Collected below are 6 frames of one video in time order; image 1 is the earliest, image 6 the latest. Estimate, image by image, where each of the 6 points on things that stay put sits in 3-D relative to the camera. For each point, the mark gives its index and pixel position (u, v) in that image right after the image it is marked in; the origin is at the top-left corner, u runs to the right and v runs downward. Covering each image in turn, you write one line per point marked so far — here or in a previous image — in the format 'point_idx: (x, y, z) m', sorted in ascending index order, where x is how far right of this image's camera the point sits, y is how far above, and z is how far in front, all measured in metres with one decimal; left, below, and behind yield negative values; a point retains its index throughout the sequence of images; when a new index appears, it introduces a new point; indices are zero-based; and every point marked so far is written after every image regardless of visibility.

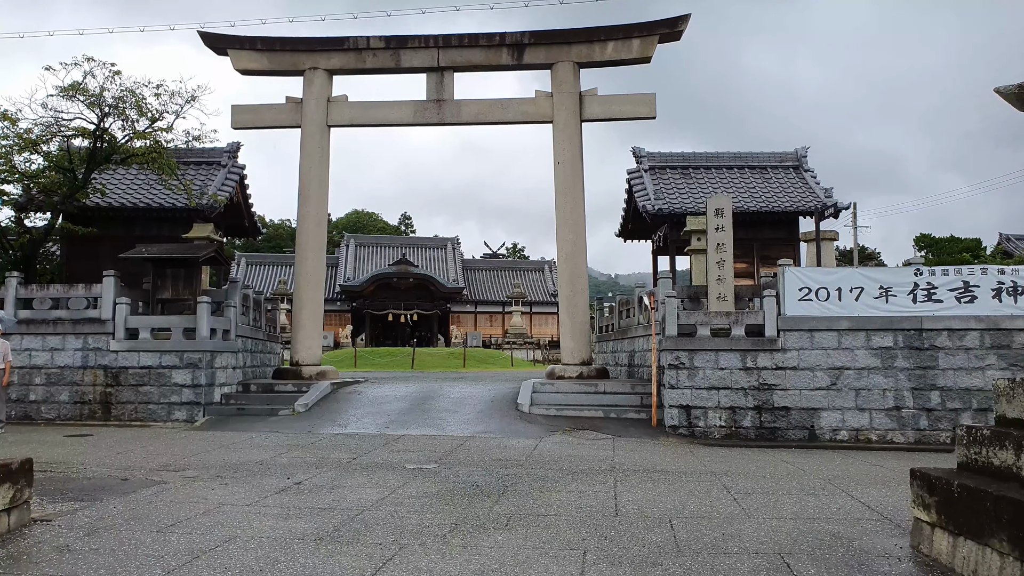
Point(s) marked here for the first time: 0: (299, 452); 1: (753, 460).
0: (-2.3, -1.7, +8.1) m
1: (+2.4, -1.7, +7.6) m
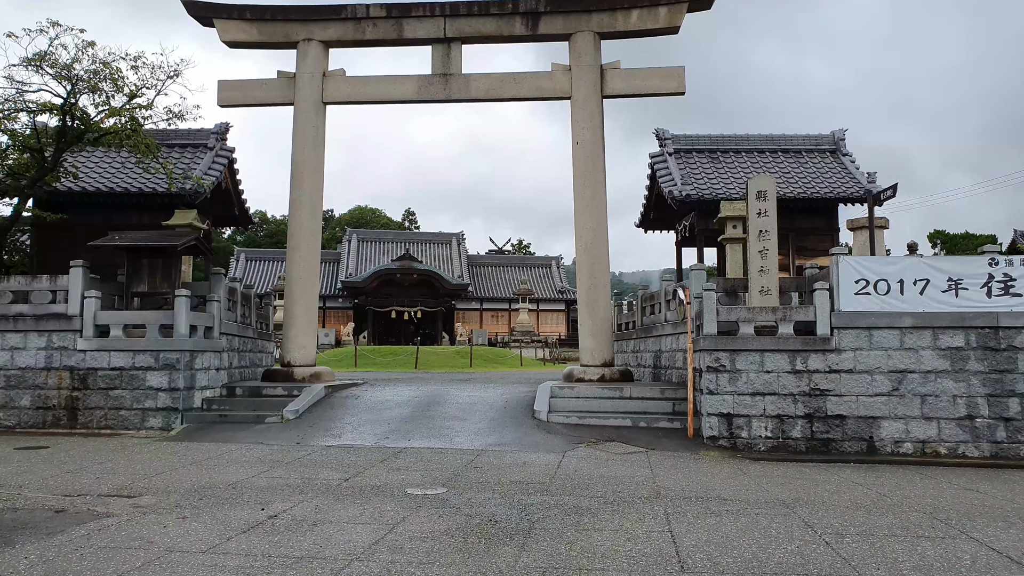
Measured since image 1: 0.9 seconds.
0: (-2.1, -1.7, +6.9) m
1: (+2.6, -1.6, +6.4) m
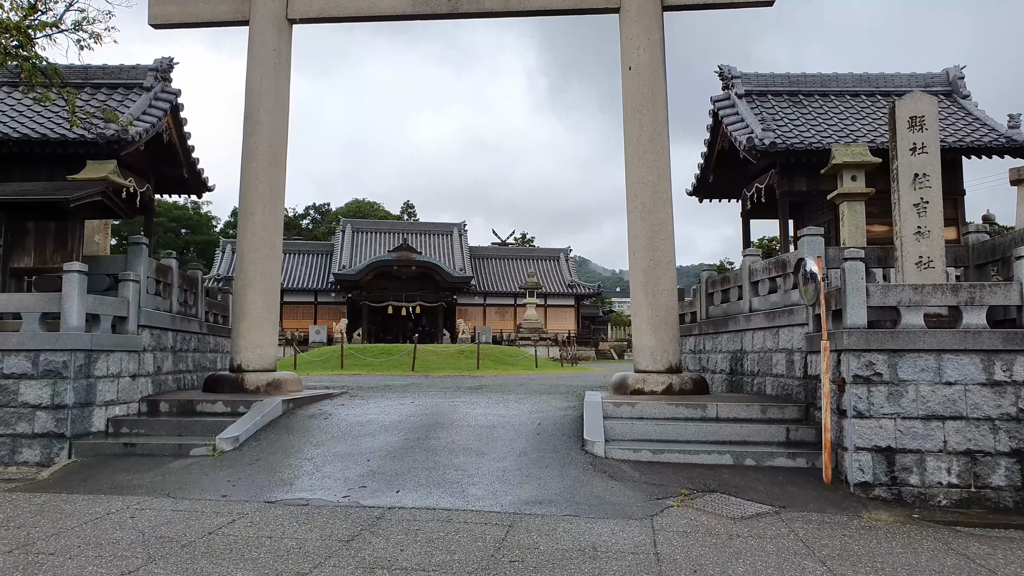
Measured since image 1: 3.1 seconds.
0: (-1.7, -1.4, +3.8) m
1: (+2.9, -1.4, +3.3) m
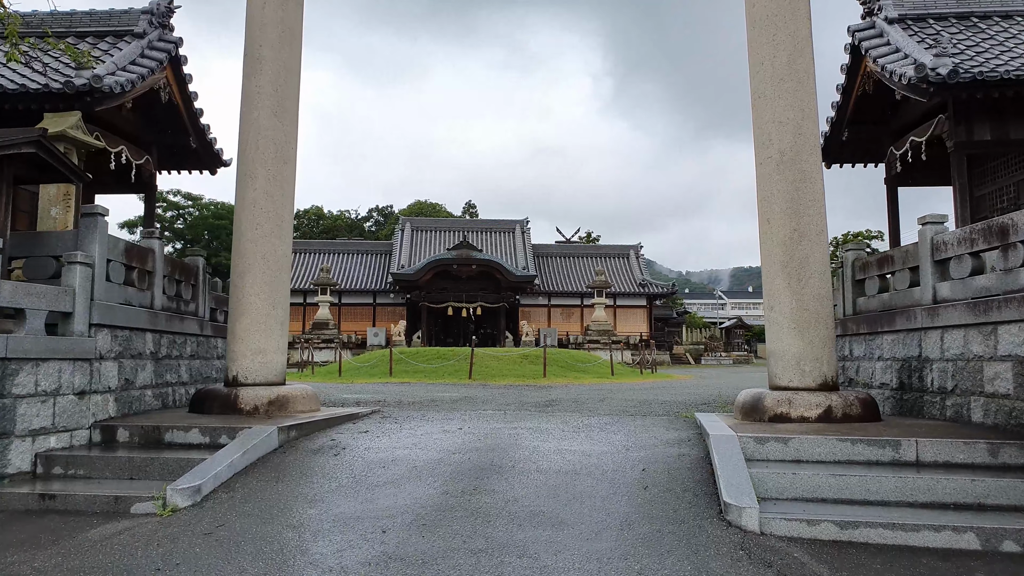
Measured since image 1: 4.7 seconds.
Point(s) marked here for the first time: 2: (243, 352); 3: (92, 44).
0: (-1.4, -1.3, +1.6) m
1: (+3.2, -1.2, +0.7) m
2: (-2.4, -0.6, +6.8) m
3: (-4.6, +2.7, +8.5) m
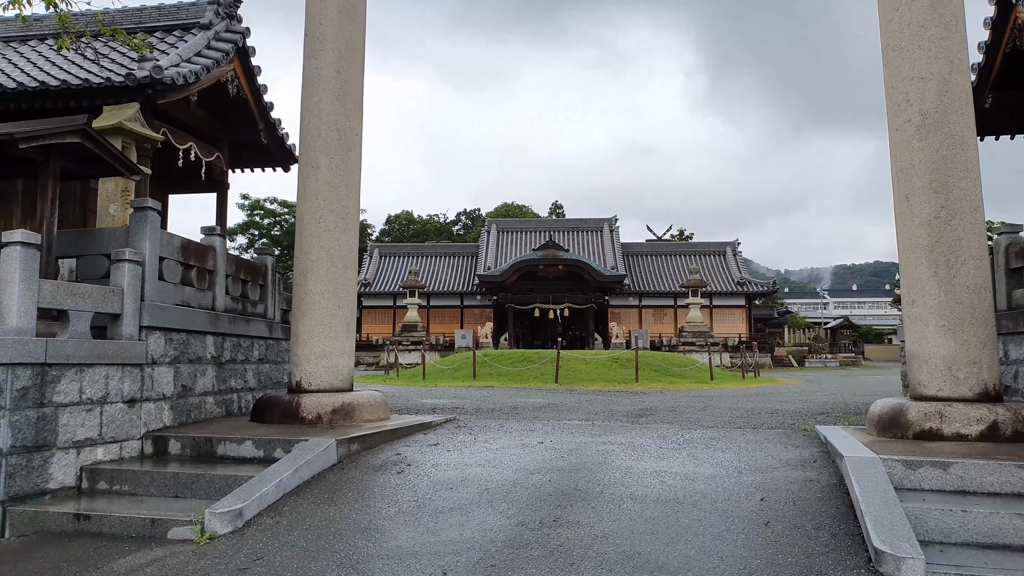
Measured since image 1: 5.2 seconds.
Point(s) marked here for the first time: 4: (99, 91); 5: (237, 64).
0: (-1.3, -1.2, +1.0) m
1: (+3.1, -1.1, -0.4) m
2: (-1.7, -0.6, +6.2) m
3: (-3.8, +2.7, +8.2) m
4: (-3.8, +1.8, +6.9) m
5: (-3.0, +2.5, +8.4) m
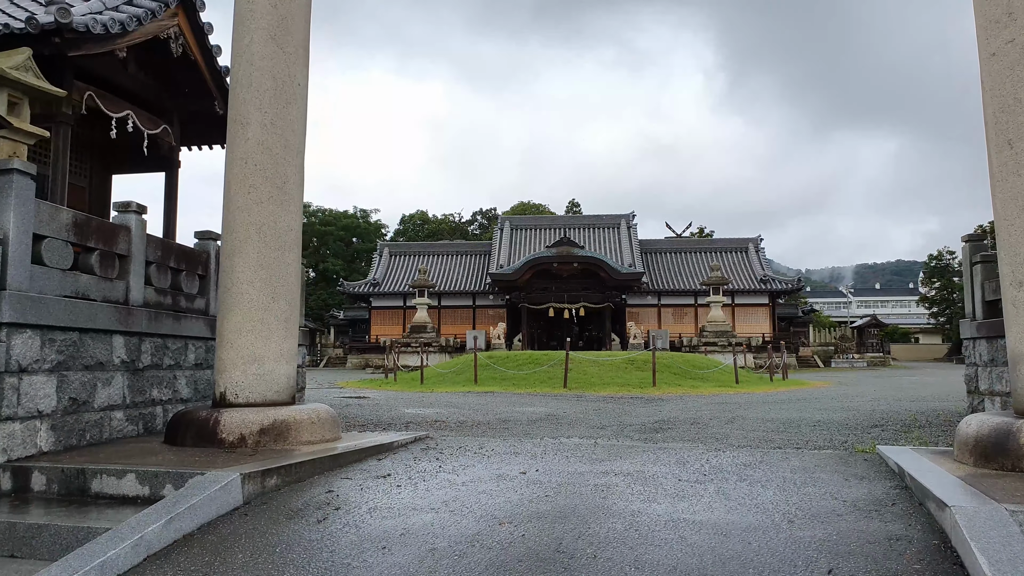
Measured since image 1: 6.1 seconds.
0: (-1.6, -1.1, -0.3) m
1: (+2.8, -1.0, -1.8) m
2: (-1.8, -0.5, +5.0) m
3: (-3.9, +2.8, +7.0) m
4: (-3.9, +1.9, +5.7) m
5: (-3.1, +2.5, +7.2) m
